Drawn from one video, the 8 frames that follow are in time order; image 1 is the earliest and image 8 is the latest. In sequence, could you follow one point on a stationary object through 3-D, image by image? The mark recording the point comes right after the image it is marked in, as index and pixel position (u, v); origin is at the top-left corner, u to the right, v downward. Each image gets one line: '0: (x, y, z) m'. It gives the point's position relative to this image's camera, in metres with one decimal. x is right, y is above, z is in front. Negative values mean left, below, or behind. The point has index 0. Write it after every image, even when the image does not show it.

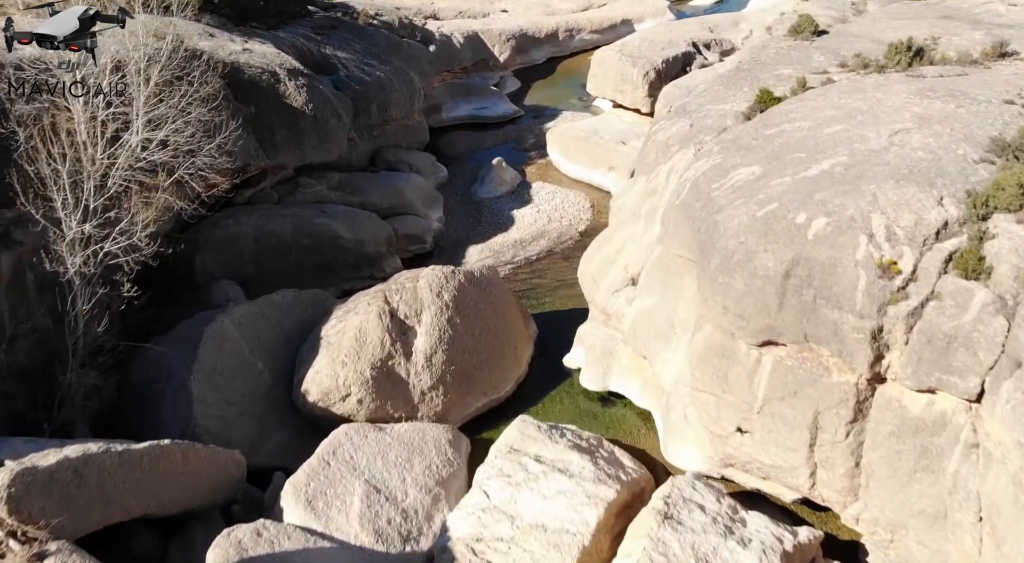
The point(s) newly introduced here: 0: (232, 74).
0: (-6.2, +4.5, +18.5) m
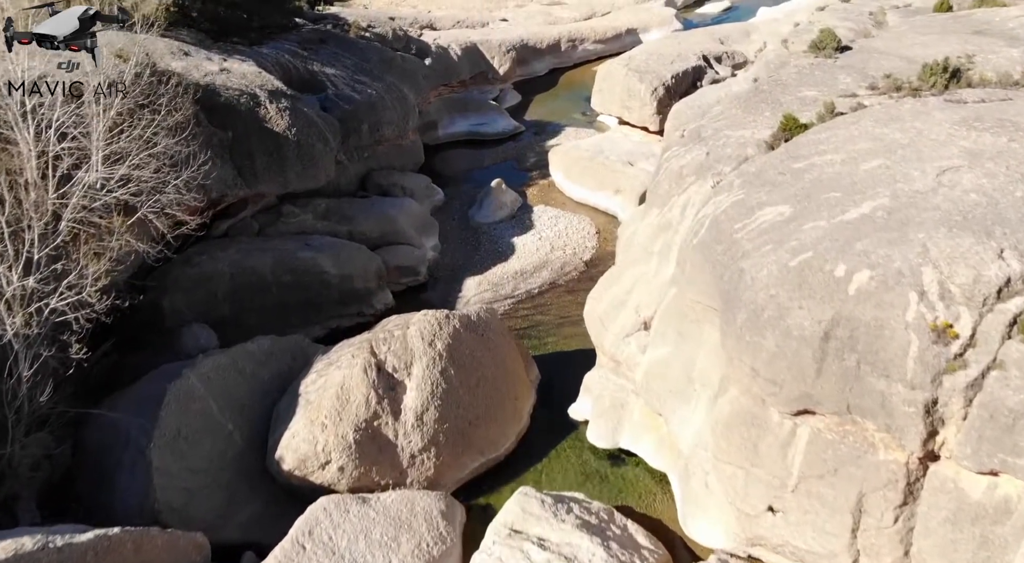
0: (-6.1, +3.7, +16.9) m
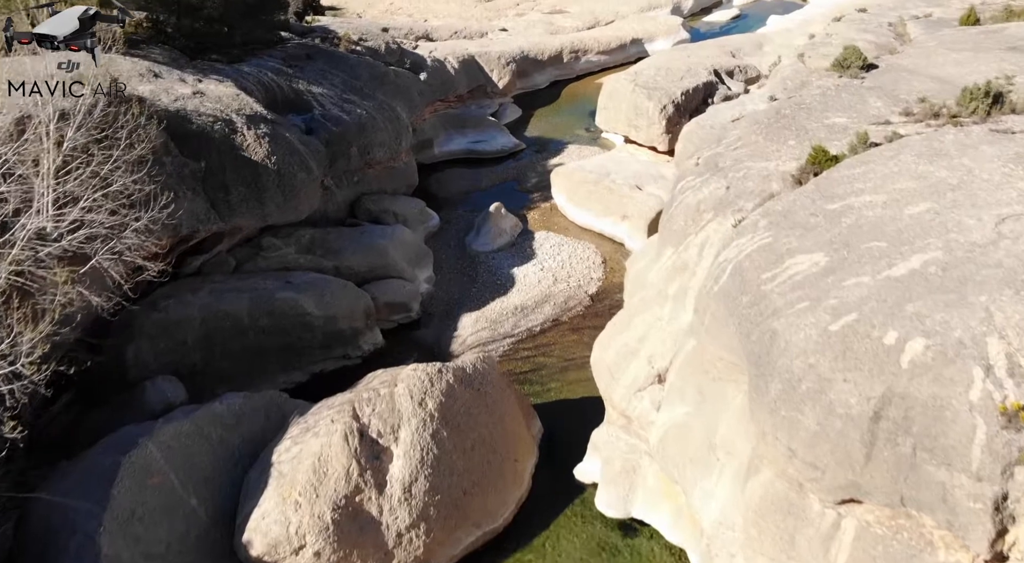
0: (-6.1, +2.9, +15.4) m
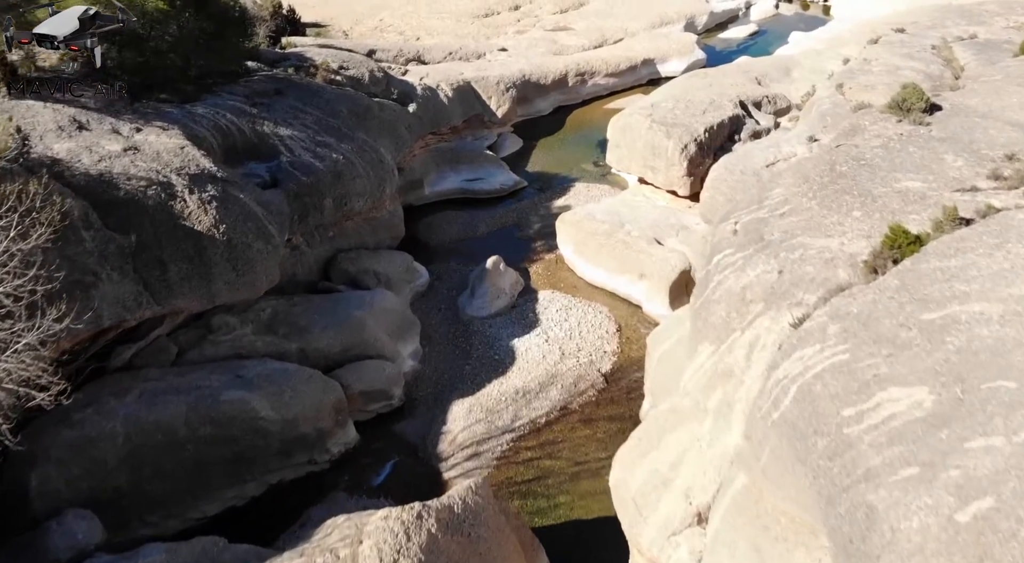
0: (-6.1, +1.4, +12.5) m
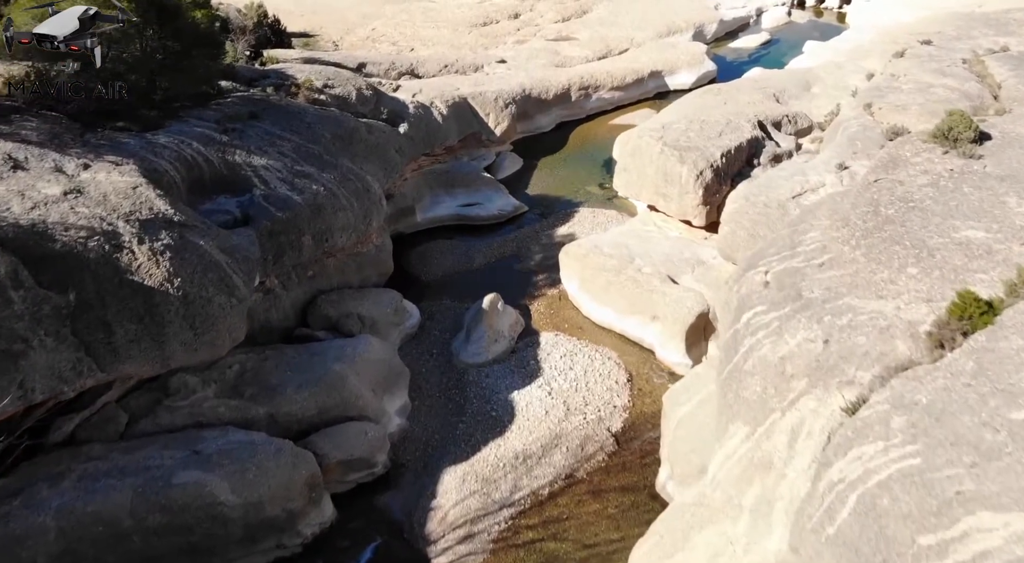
0: (-6.2, +0.5, +10.7) m
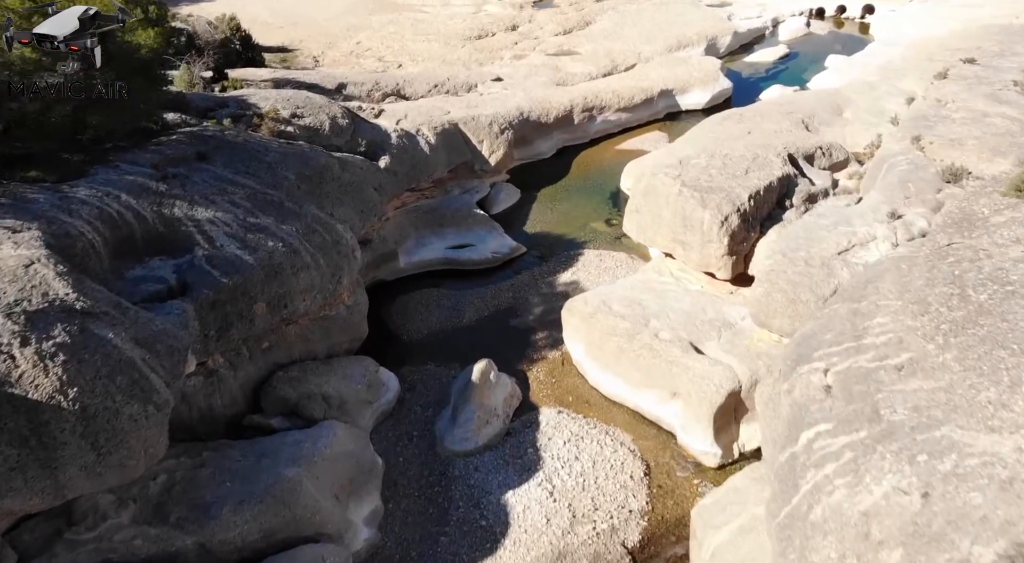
0: (-6.2, -0.7, +8.1) m
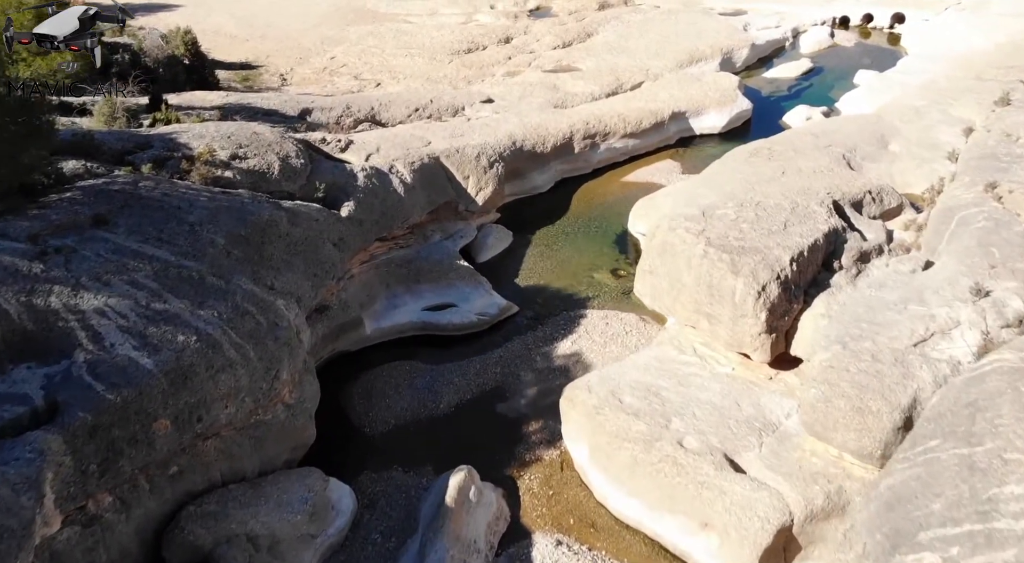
0: (-6.4, -2.0, +5.0) m
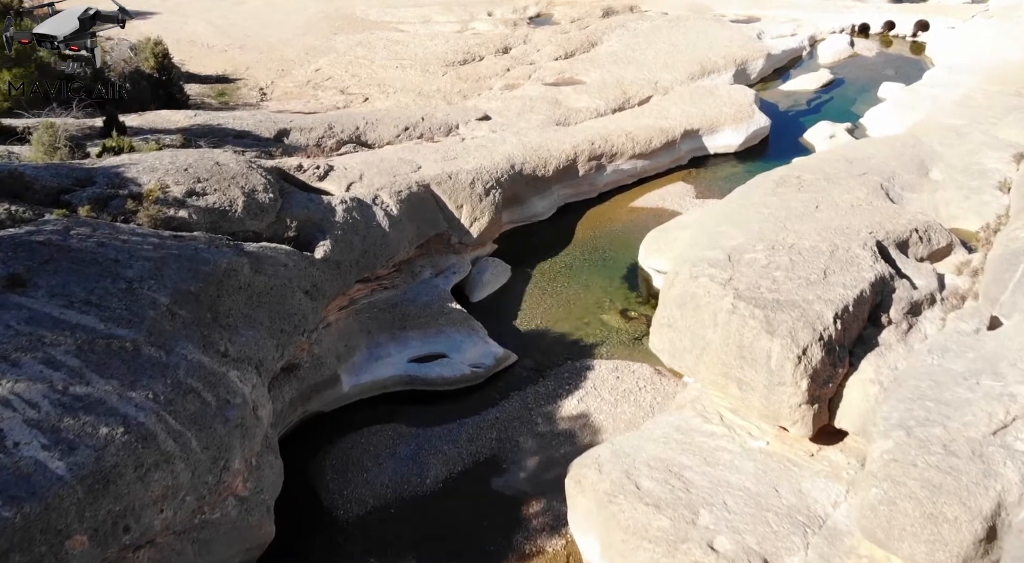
0: (-6.5, -2.8, +3.1) m
